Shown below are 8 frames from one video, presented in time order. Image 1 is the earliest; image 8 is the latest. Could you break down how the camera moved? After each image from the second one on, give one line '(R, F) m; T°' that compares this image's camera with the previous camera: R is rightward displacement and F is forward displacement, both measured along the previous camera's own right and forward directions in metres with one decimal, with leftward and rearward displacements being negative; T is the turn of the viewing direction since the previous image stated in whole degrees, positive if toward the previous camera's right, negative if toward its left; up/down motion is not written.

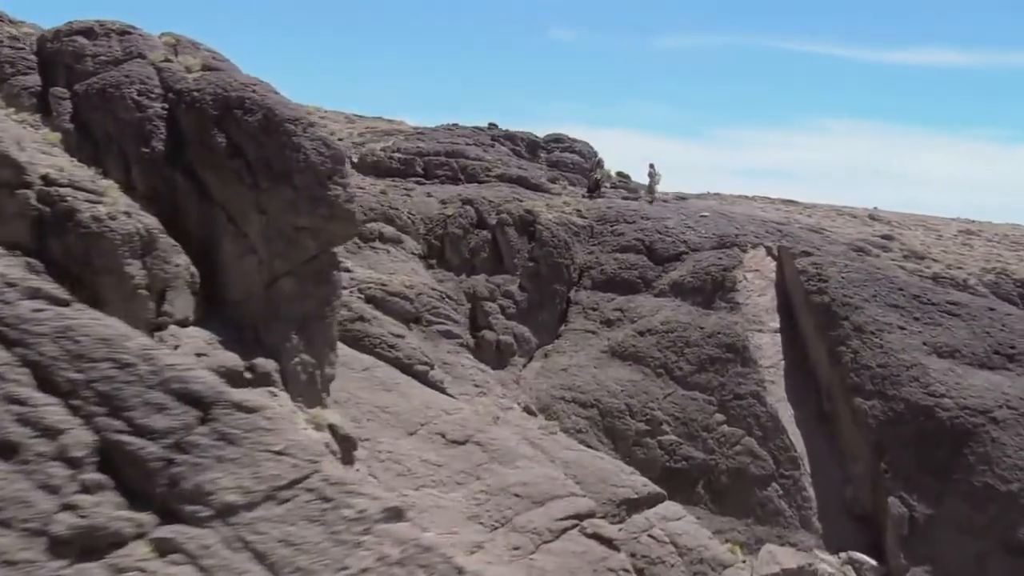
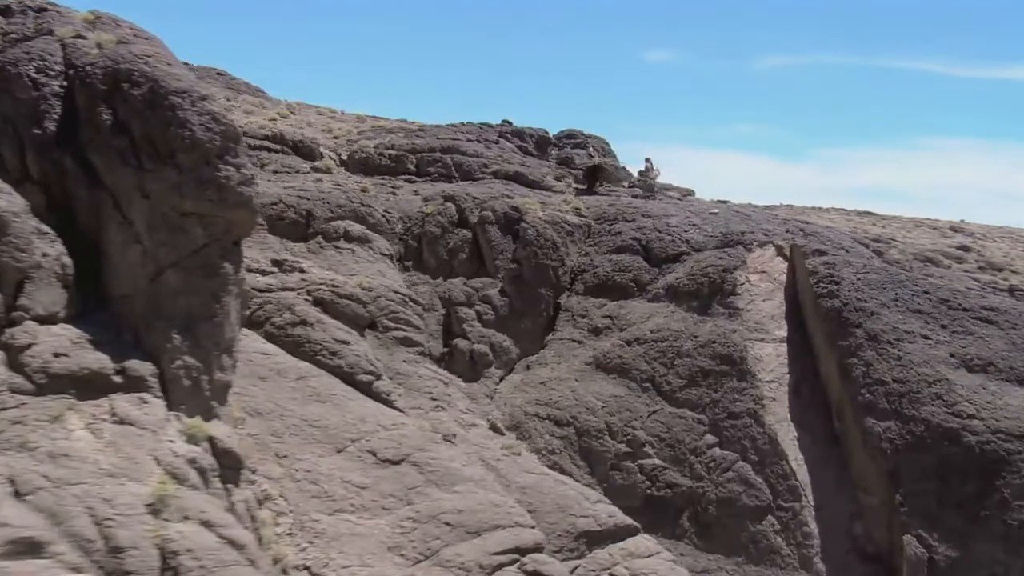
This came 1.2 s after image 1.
(+1.8, +1.7) m; -6°
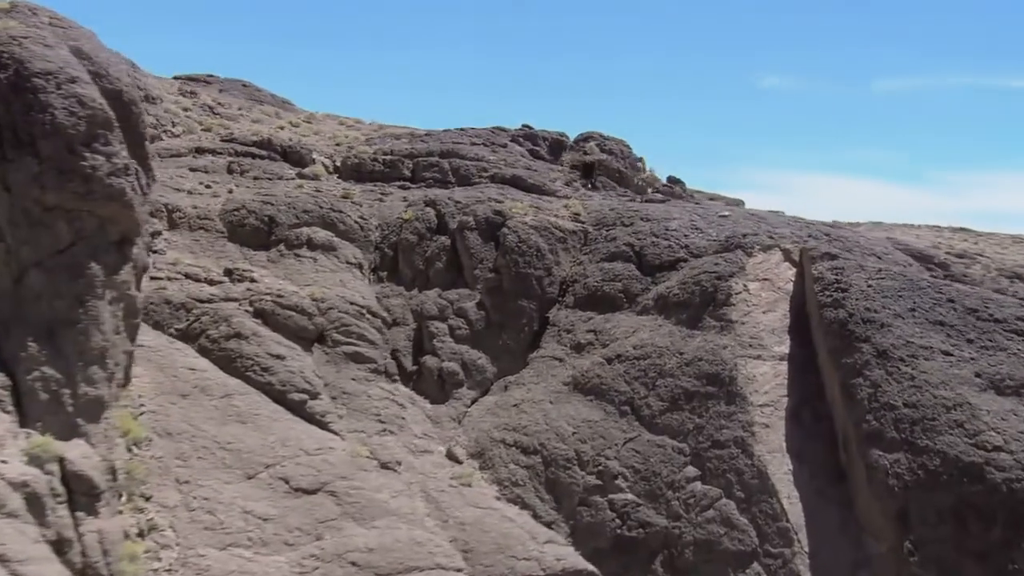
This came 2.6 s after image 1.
(+1.8, +1.6) m; -7°
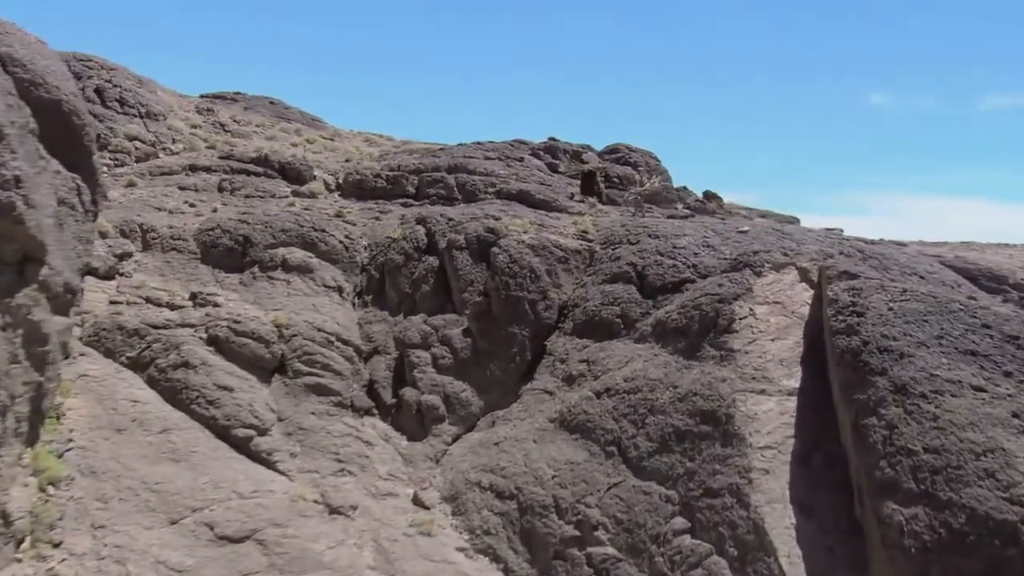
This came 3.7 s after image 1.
(+1.3, +1.3) m; -6°
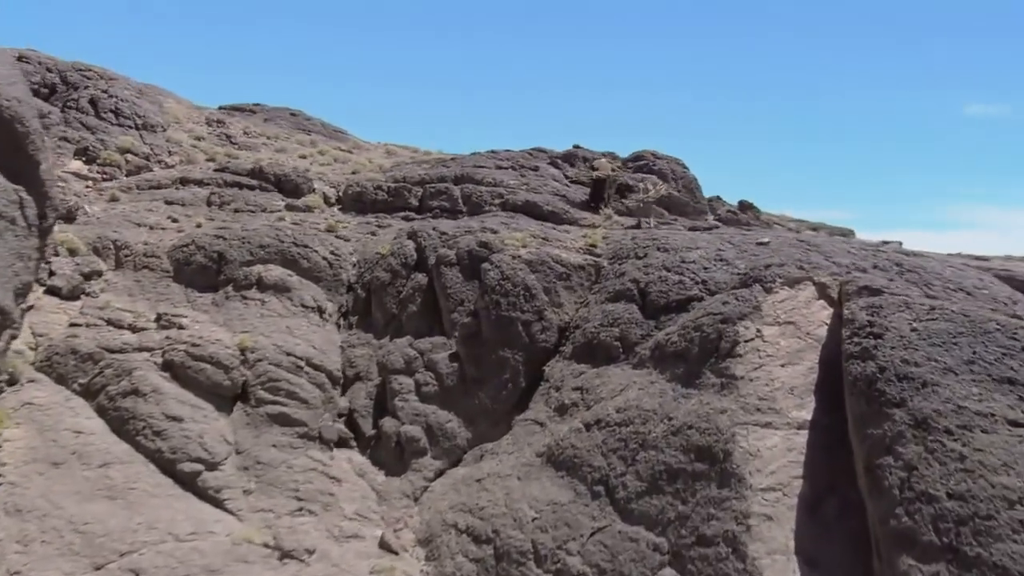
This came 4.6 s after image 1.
(+0.9, +1.1) m; -4°
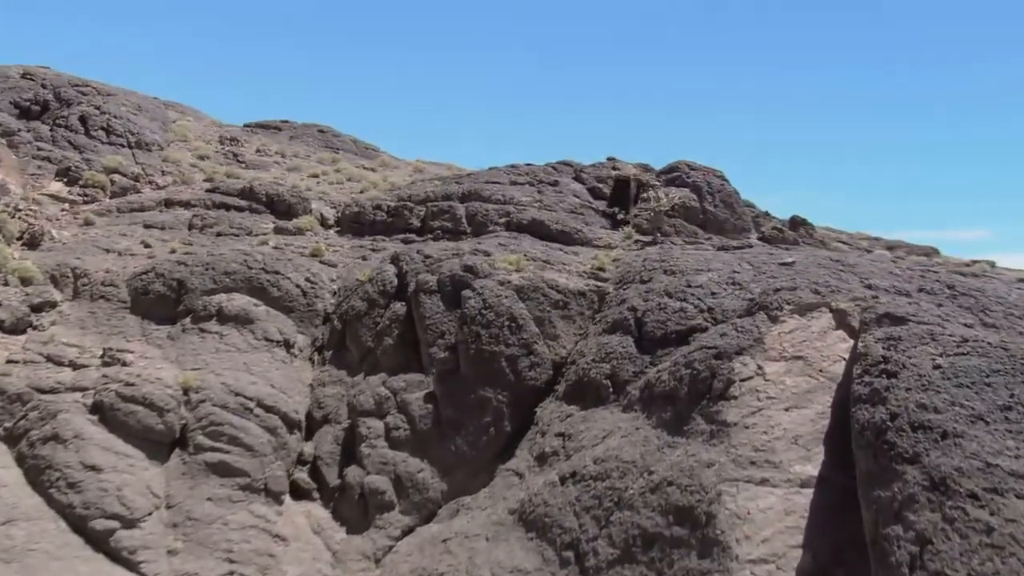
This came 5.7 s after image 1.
(+1.1, +1.4) m; -6°
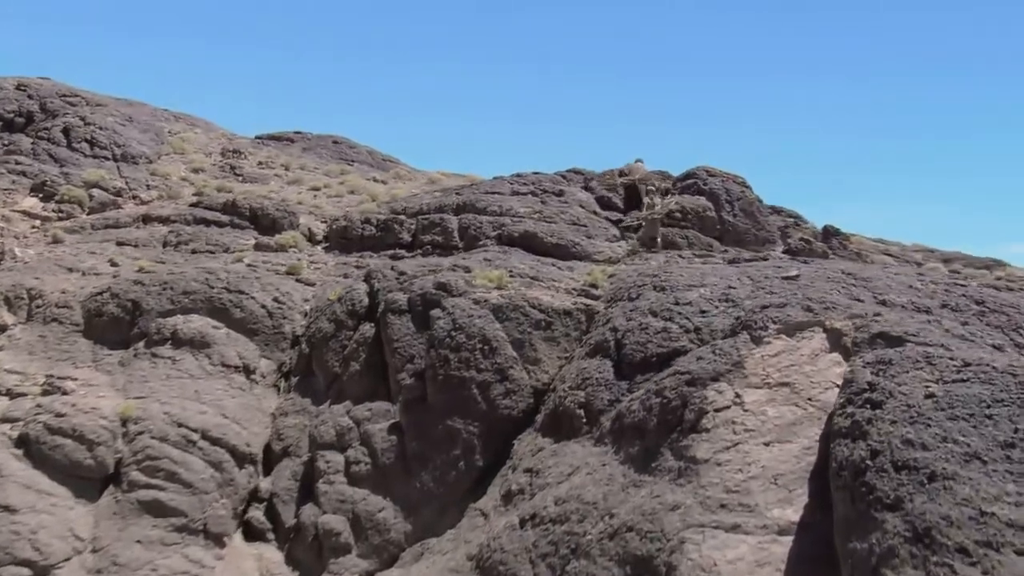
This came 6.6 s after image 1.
(+0.8, +1.0) m; -4°
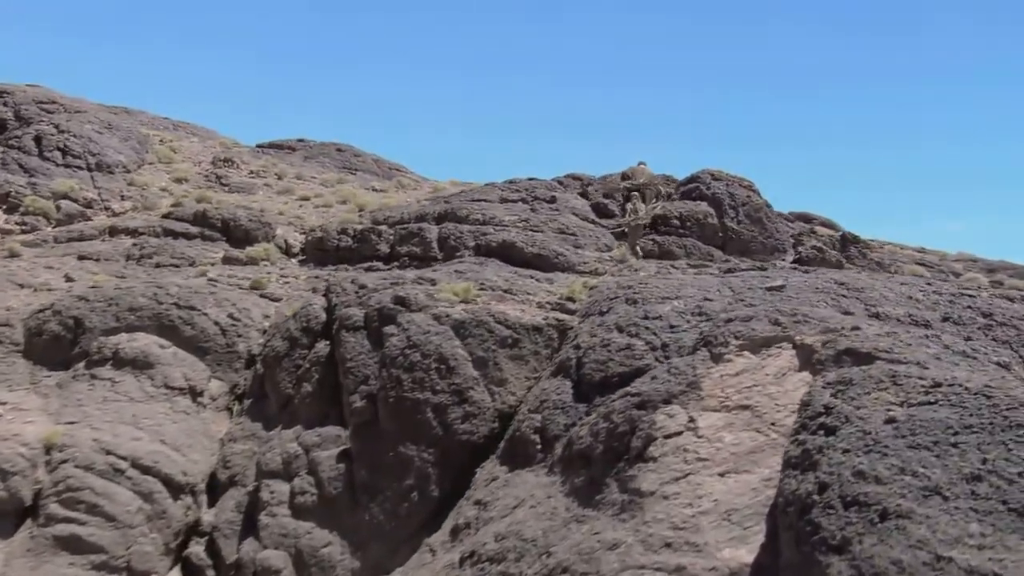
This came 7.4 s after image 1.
(+0.7, +0.8) m; -3°
